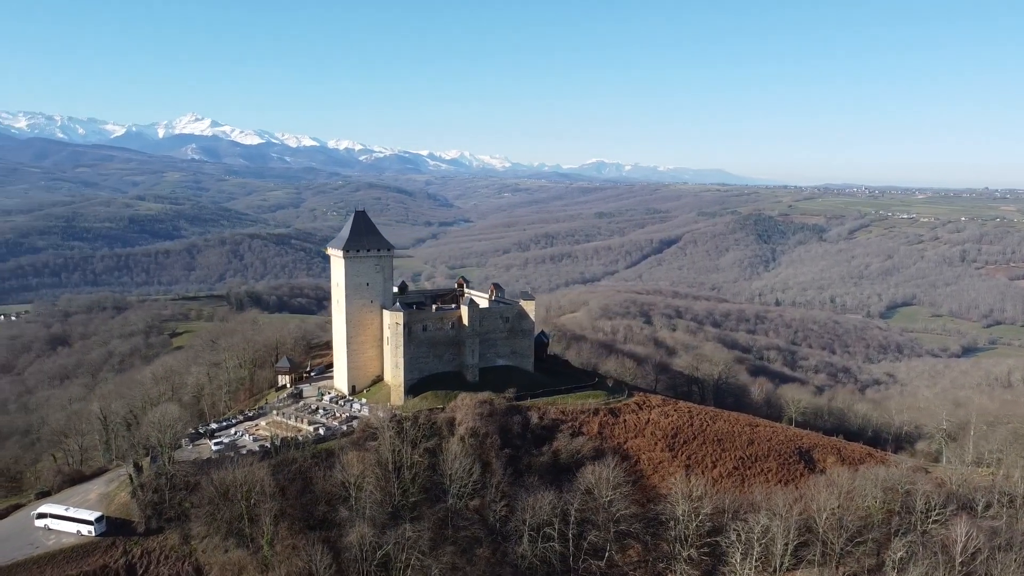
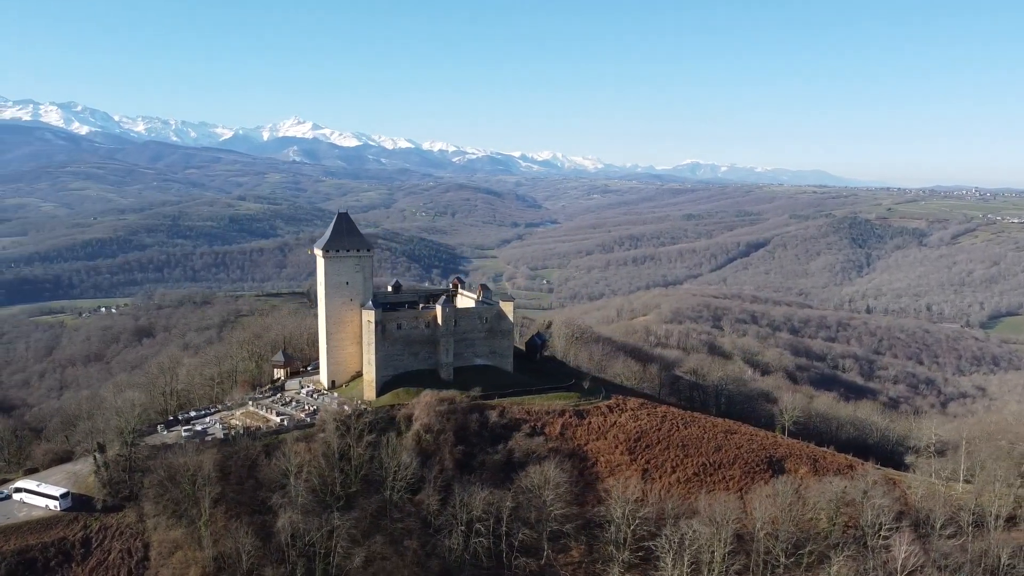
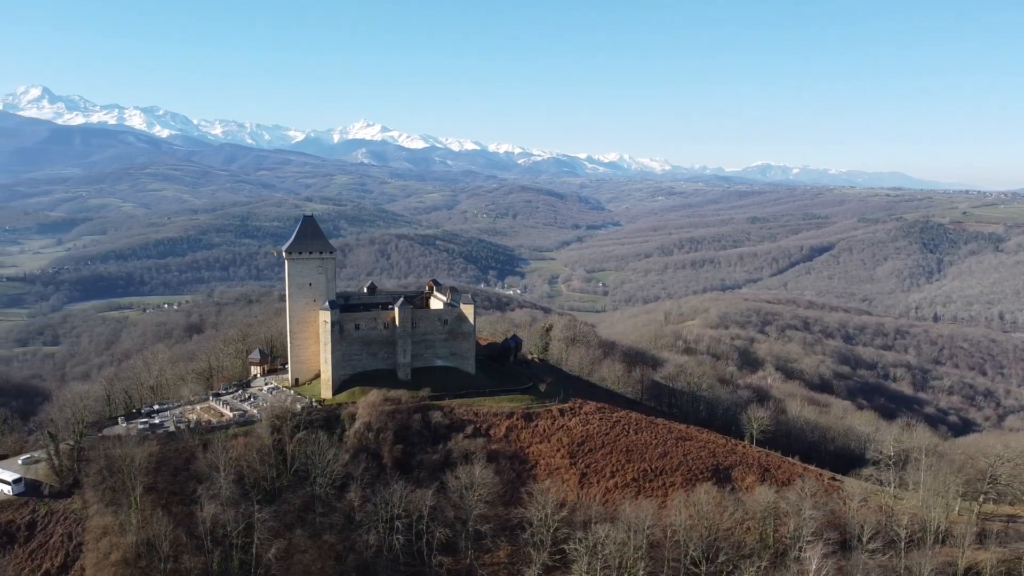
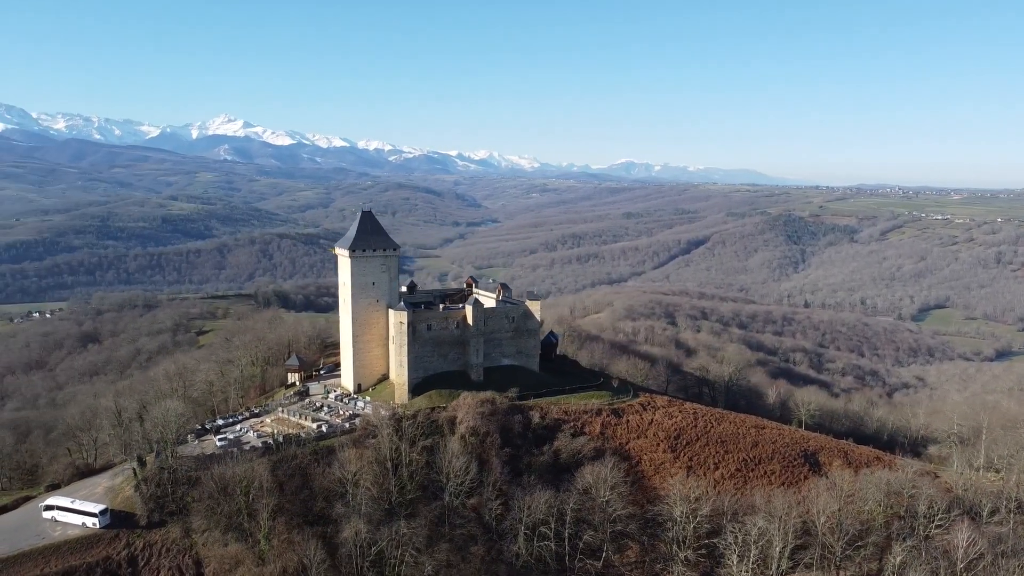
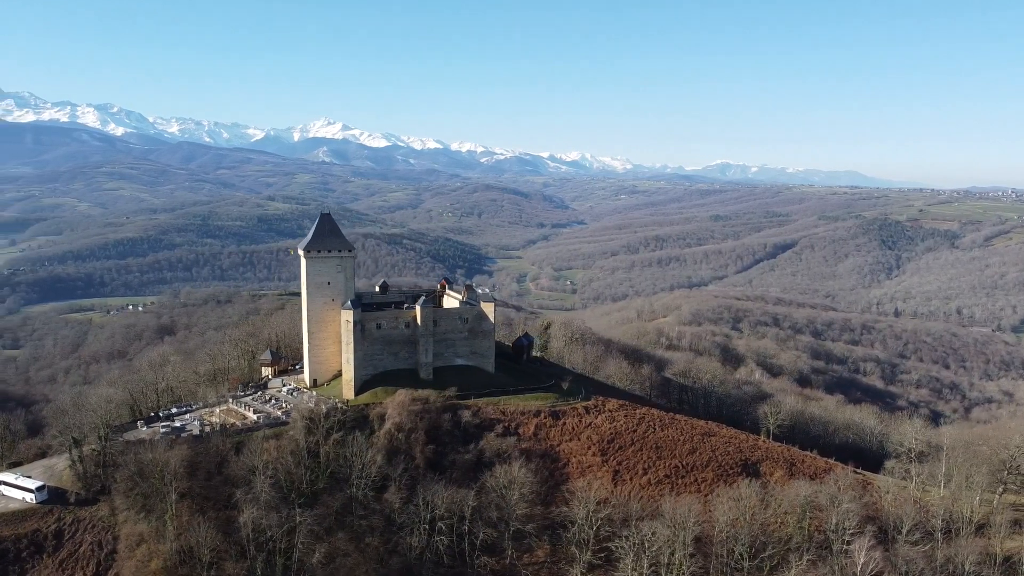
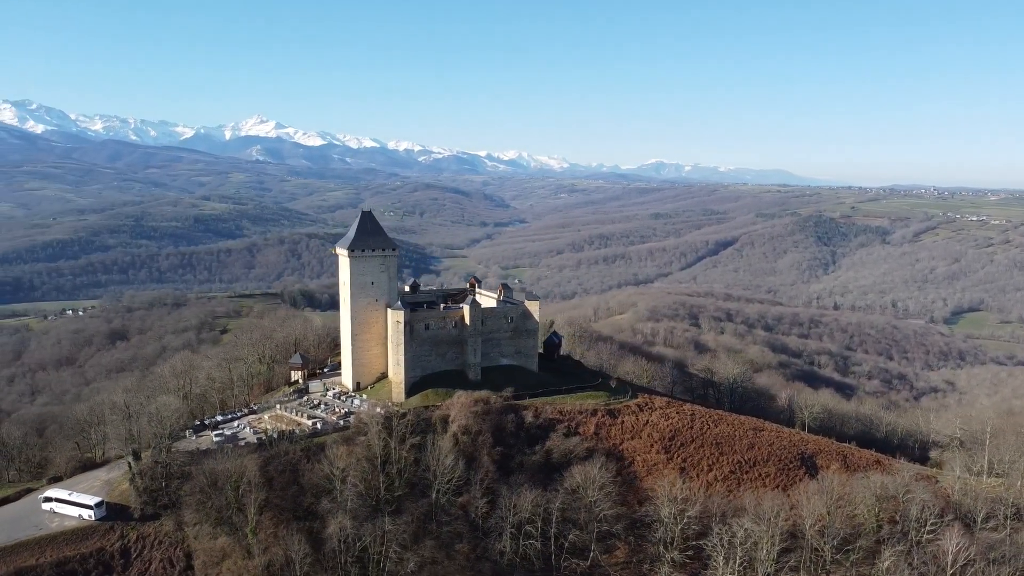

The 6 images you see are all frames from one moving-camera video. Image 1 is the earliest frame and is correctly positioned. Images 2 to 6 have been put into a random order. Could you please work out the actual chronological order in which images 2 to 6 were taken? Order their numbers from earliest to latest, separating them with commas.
4, 6, 2, 5, 3
